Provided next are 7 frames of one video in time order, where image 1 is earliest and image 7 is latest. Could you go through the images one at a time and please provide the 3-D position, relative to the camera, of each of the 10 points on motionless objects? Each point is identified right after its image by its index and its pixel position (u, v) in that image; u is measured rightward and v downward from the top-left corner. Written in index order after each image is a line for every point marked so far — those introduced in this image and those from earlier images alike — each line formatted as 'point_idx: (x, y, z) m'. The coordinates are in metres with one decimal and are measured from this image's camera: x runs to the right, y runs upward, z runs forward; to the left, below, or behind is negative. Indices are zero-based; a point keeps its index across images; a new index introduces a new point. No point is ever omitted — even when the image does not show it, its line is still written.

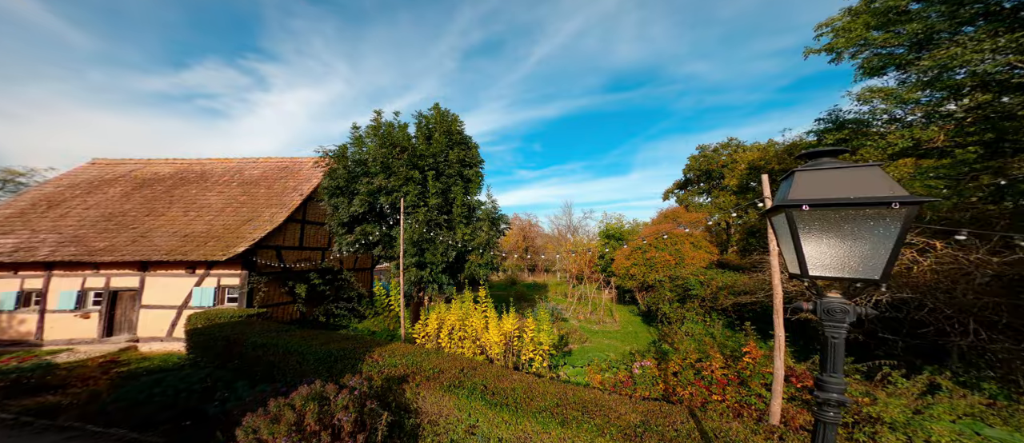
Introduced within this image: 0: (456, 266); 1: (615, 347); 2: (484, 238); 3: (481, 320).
0: (-1.6, -1.1, +9.1) m
1: (+3.3, -3.9, +10.7) m
2: (-0.7, -0.4, +9.0) m
3: (-0.6, -1.8, +6.2) m
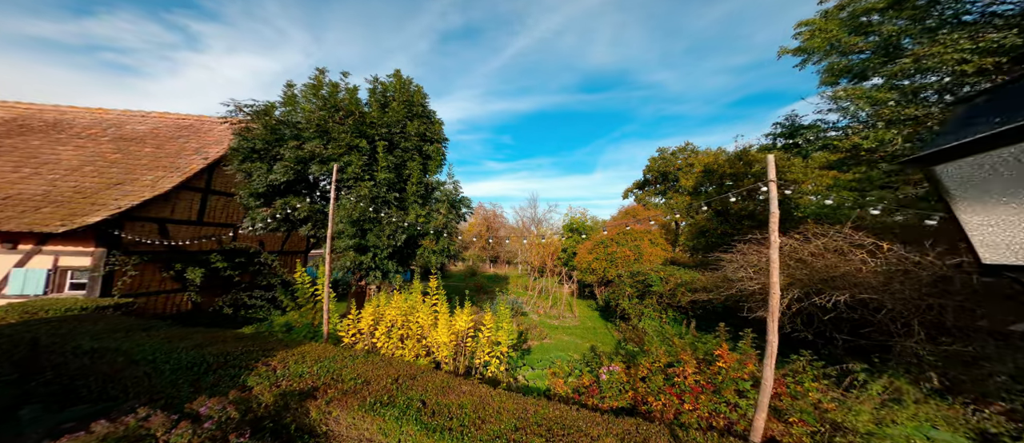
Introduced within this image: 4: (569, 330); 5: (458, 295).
0: (-2.7, -0.6, +8.1) m
1: (+1.9, -3.7, +10.2) m
2: (-1.7, 0.0, +8.1) m
3: (-1.3, -1.5, +5.3) m
4: (+1.9, -3.7, +11.9) m
5: (-2.1, -2.8, +13.0) m
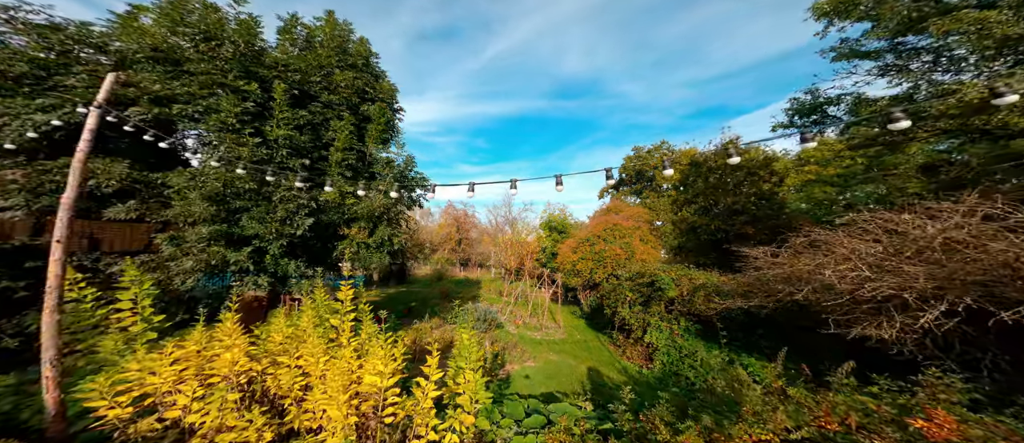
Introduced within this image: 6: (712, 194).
0: (-3.1, -0.3, +5.4) m
1: (+1.3, -3.3, +7.9) m
2: (-2.2, +0.3, +5.5) m
3: (-1.6, -1.1, +2.7) m
4: (+1.2, -3.5, +9.6) m
5: (-2.9, -2.6, +10.3) m
6: (+9.9, +1.2, +17.2) m
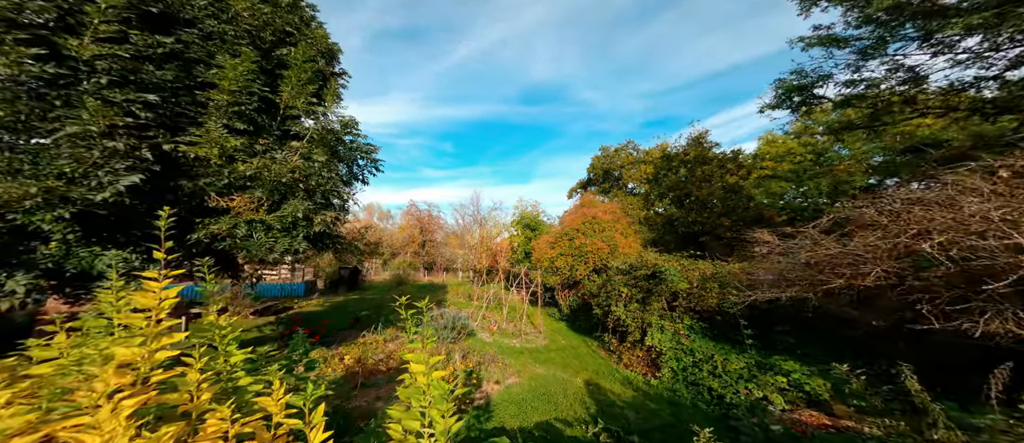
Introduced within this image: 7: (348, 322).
0: (-3.3, 0.0, +3.5) m
1: (+0.9, -3.0, +6.3) m
2: (-2.4, +0.6, +3.6) m
3: (-1.5, -0.8, +1.0) m
4: (+0.6, -3.1, +8.0) m
5: (-3.6, -2.3, +8.4) m
6: (+8.4, +1.6, +16.5) m
7: (-3.9, -2.3, +8.0) m
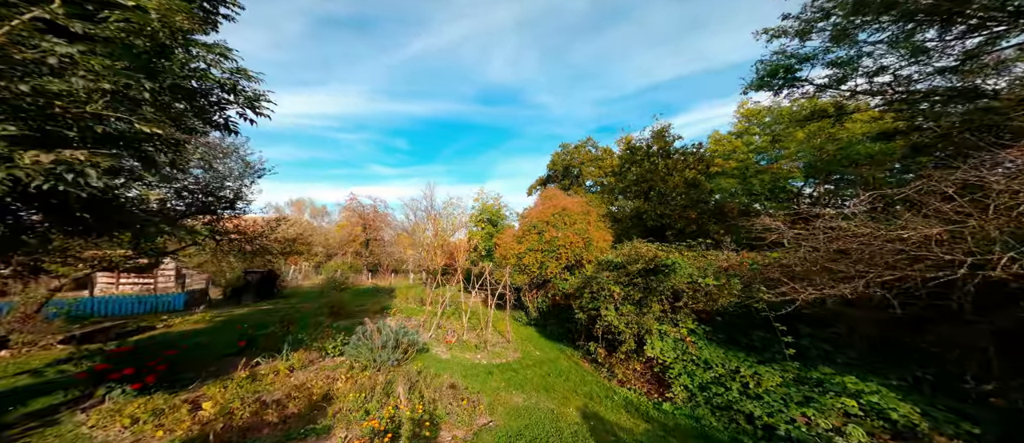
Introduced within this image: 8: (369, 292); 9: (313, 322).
0: (-3.3, +0.3, +1.3) m
1: (+0.5, -2.7, +4.7) m
2: (-2.5, +0.9, +1.6) m
3: (-1.2, -0.4, -1.0) m
4: (0.0, -2.8, +6.3) m
5: (-4.2, -2.0, +6.1) m
6: (+6.6, +1.9, +15.8) m
7: (-4.5, -2.0, +5.7) m
8: (-5.7, -2.7, +13.6) m
9: (-4.3, -2.1, +7.4) m
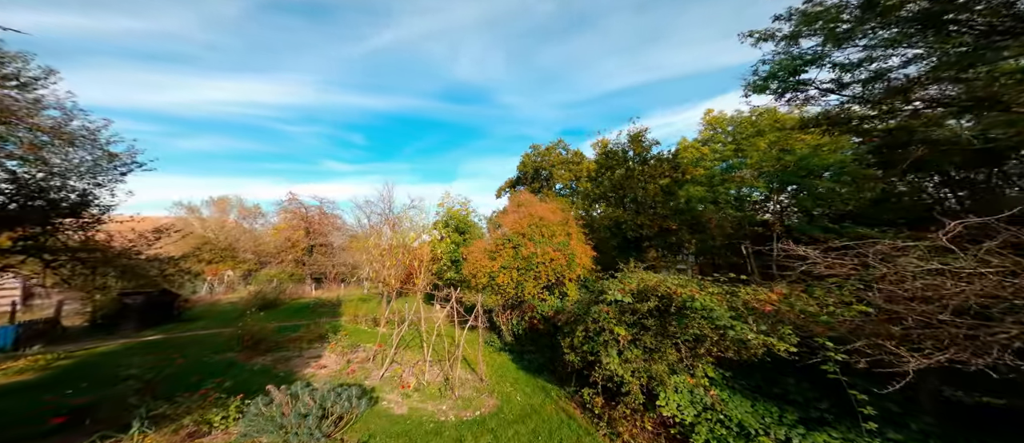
0: (-3.1, +0.1, -0.5) m
1: (+0.3, -2.9, +3.3) m
2: (-2.2, +0.8, -0.1) m
3: (-0.7, -0.6, -2.5) m
4: (-0.4, -3.0, +4.8) m
5: (-4.5, -2.2, +4.2) m
6: (+5.3, +1.6, +15.0) m
7: (-4.7, -2.2, +3.7) m
8: (-6.7, -2.9, +11.5) m
9: (-4.7, -2.3, +5.4) m
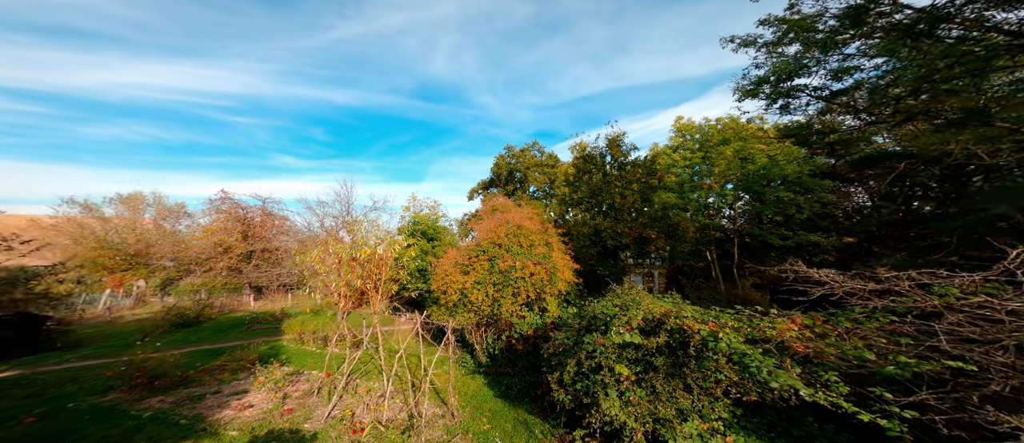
0: (-2.8, 0.0, -1.7) m
1: (+0.2, -3.0, +2.4) m
2: (-2.0, +0.7, -1.2) m
3: (-0.3, -0.7, -3.5) m
4: (-0.6, -3.2, +3.9) m
5: (-4.7, -2.2, +2.9) m
6: (+4.2, +1.3, +14.5) m
7: (-4.8, -2.3, +2.4) m
8: (-7.5, -3.0, +10.0) m
9: (-5.0, -2.4, +4.1) m
